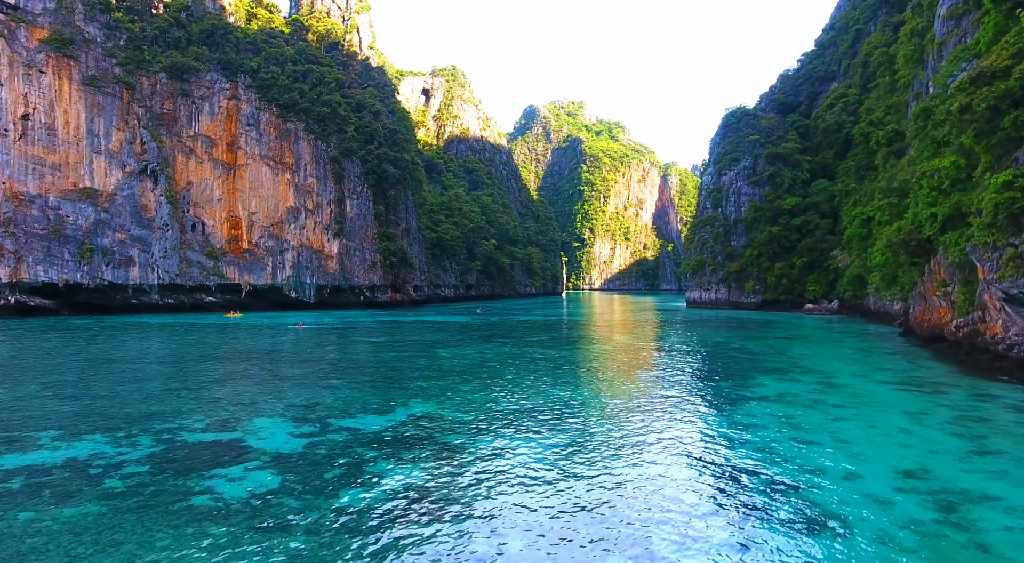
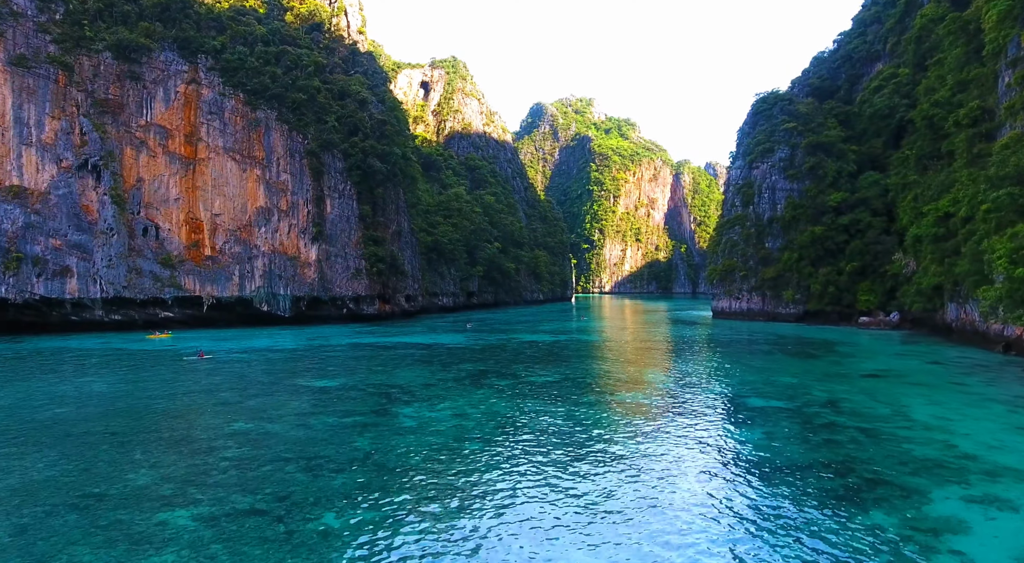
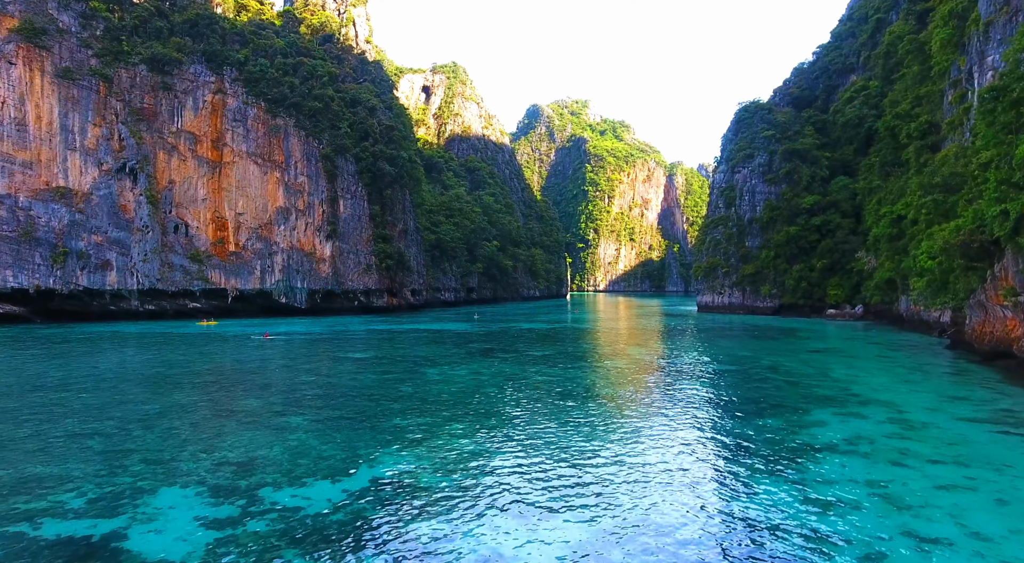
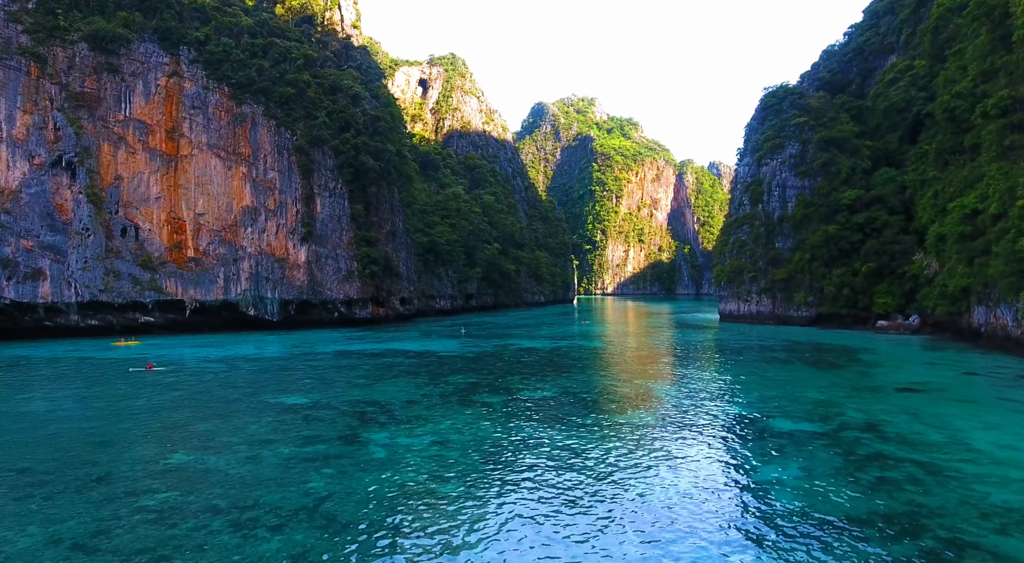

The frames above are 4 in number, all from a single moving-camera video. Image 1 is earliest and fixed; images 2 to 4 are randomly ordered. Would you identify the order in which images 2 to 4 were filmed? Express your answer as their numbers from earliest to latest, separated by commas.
3, 2, 4
